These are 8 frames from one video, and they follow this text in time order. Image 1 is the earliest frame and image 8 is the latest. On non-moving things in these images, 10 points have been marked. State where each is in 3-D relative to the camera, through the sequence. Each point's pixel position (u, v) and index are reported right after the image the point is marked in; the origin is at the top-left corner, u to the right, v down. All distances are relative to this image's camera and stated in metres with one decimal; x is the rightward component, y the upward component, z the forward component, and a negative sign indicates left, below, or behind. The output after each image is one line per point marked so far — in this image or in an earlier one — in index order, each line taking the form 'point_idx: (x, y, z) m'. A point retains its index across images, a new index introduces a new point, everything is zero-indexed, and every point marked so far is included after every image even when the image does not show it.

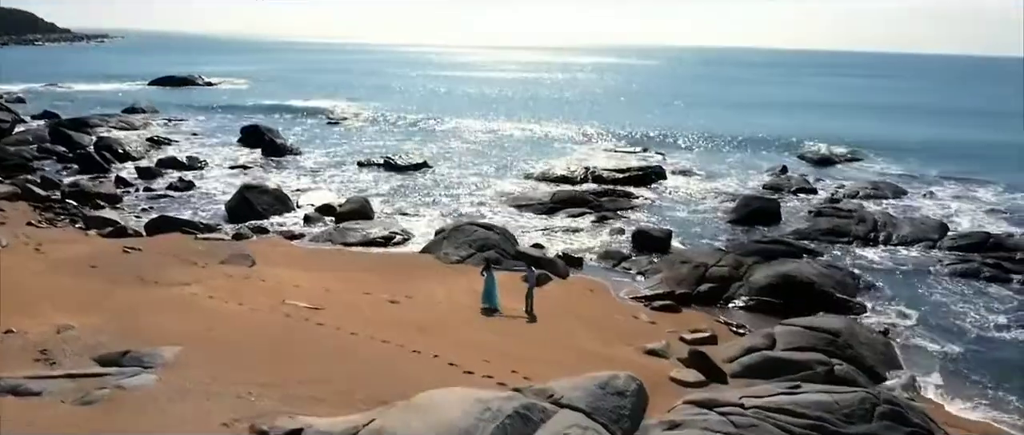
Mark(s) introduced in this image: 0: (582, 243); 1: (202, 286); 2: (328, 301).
0: (+1.8, -0.6, +19.8) m
1: (-5.5, -1.2, +14.1) m
2: (-3.2, -1.4, +13.5) m
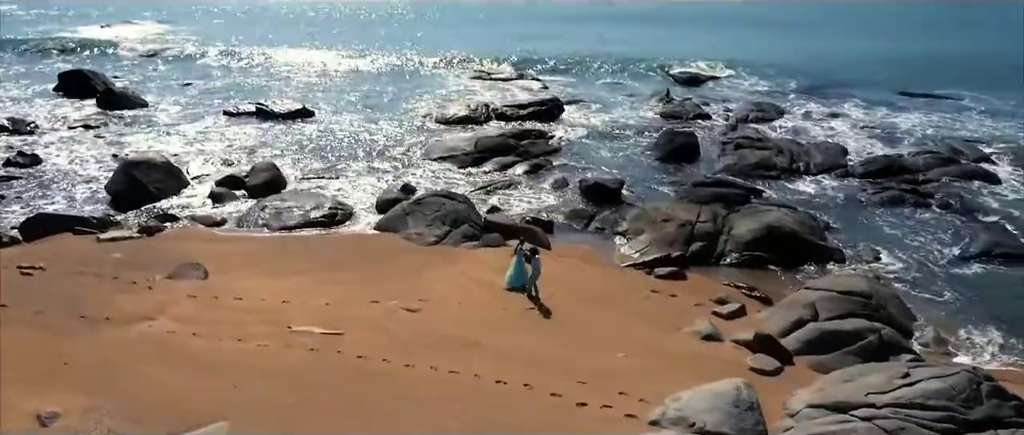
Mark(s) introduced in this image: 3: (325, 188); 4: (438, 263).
0: (+0.5, +0.4, +18.8) m
1: (-5.0, -1.5, +11.5) m
2: (-2.5, -1.5, +11.6) m
3: (-4.5, +0.7, +18.9) m
4: (-1.3, -0.8, +14.6) m
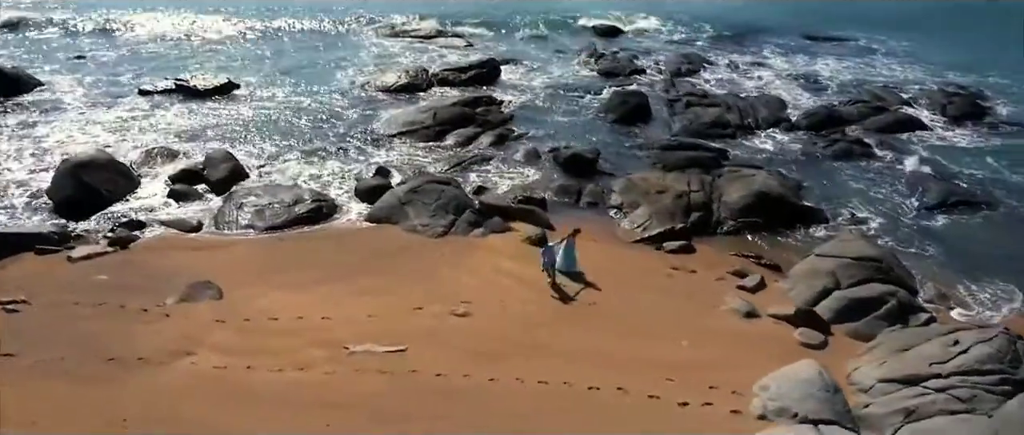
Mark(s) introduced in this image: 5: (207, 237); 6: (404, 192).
0: (+0.1, +1.0, +18.5) m
1: (-4.0, -1.8, +10.7) m
2: (-1.6, -1.7, +11.2) m
3: (-4.9, +0.9, +17.8) m
4: (-1.0, -0.7, +14.2) m
5: (-5.8, -0.4, +15.1) m
6: (-2.1, +0.5, +15.8) m
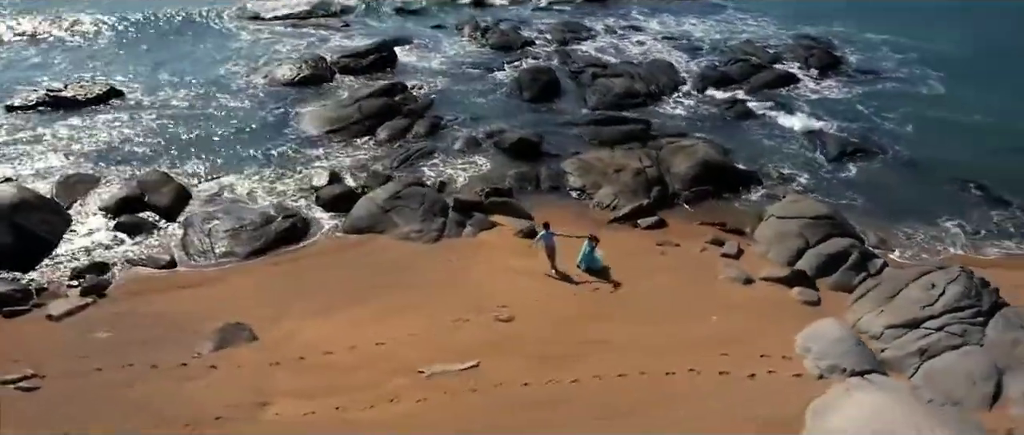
0: (-1.1, +1.2, +18.8) m
1: (-3.0, -2.4, +10.4) m
2: (-0.8, -1.9, +11.5) m
3: (-5.7, +0.5, +17.0) m
4: (-0.9, -0.7, +14.5) m
5: (-5.9, -1.0, +14.2) m
6: (-2.5, +0.4, +15.7) m
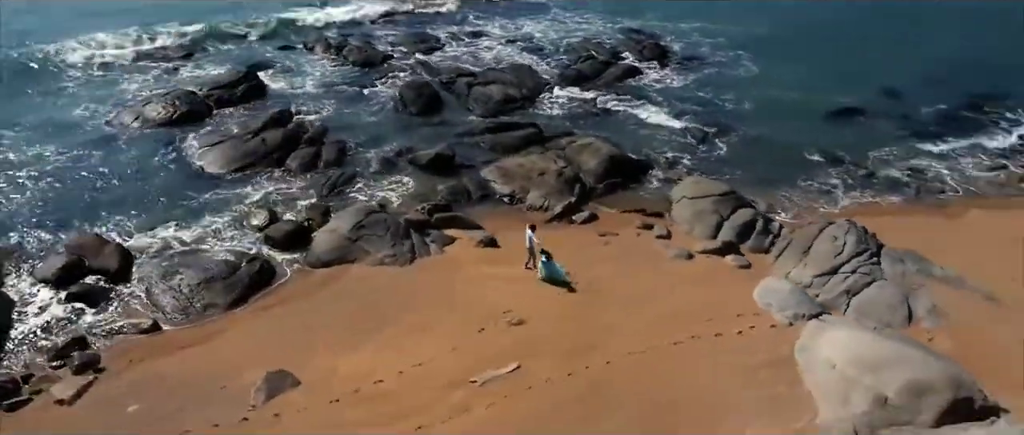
0: (-2.9, +0.8, +19.7) m
1: (-2.0, -3.0, +11.2) m
2: (-0.3, -2.3, +12.7) m
3: (-6.8, -0.5, +16.7) m
4: (-1.4, -1.1, +15.6) m
5: (-6.0, -2.0, +14.1) m
6: (-3.4, -0.2, +16.3) m
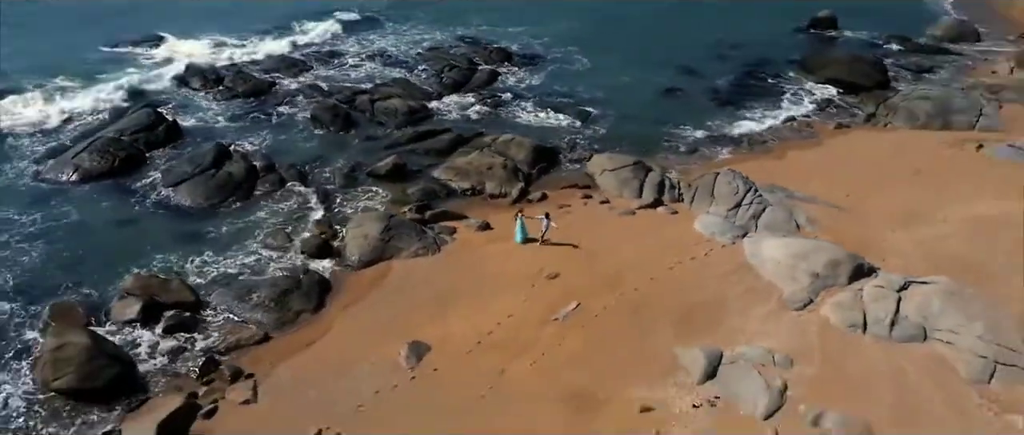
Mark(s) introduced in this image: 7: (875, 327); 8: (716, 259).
0: (-4.1, +0.6, +22.9) m
1: (-0.1, -2.8, +15.2) m
2: (+1.0, -1.8, +17.2) m
3: (-6.6, -1.2, +18.9) m
4: (-1.1, -0.9, +19.5) m
5: (-4.9, -2.5, +16.7) m
6: (-3.3, -0.4, +19.6) m
7: (+7.2, -2.2, +15.6) m
8: (+4.8, -1.0, +18.7) m
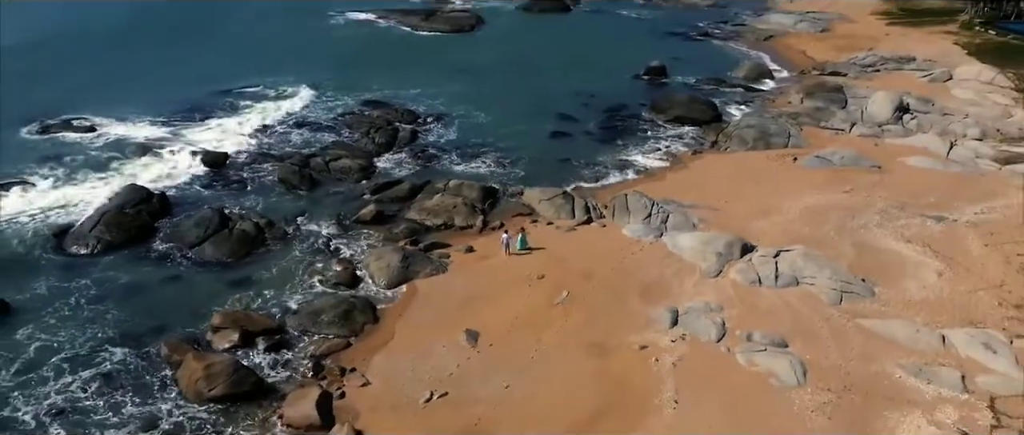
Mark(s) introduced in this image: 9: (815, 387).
0: (-5.3, -0.7, +28.3) m
1: (+0.7, -3.2, +21.5) m
2: (+1.2, -2.3, +23.8) m
3: (-6.6, -2.5, +23.8) m
4: (-1.4, -1.8, +25.6) m
5: (-4.3, -3.5, +21.9) m
6: (-3.7, -1.4, +25.2) m
7: (+7.6, -1.9, +23.6) m
8: (+4.5, -1.2, +26.1) m
9: (+7.4, -4.1, +19.1) m
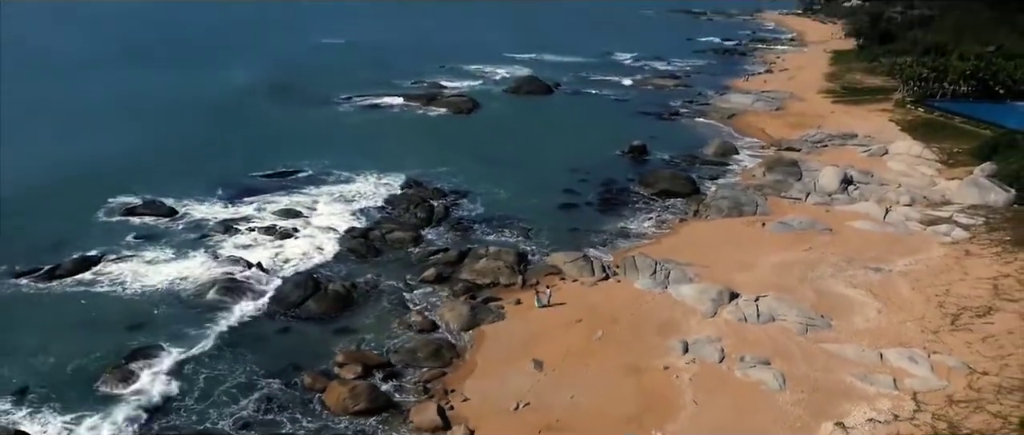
0: (-3.6, -3.5, +35.5) m
1: (+2.7, -5.3, +28.9) m
2: (+3.1, -4.5, +31.2) m
3: (-4.7, -4.9, +30.8) m
4: (+0.4, -4.2, +32.9) m
5: (-2.3, -5.7, +29.0) m
6: (-1.8, -3.9, +32.4) m
7: (+9.5, -4.0, +31.4) m
8: (+6.2, -3.6, +33.8) m
9: (+9.5, -5.9, +26.7) m
